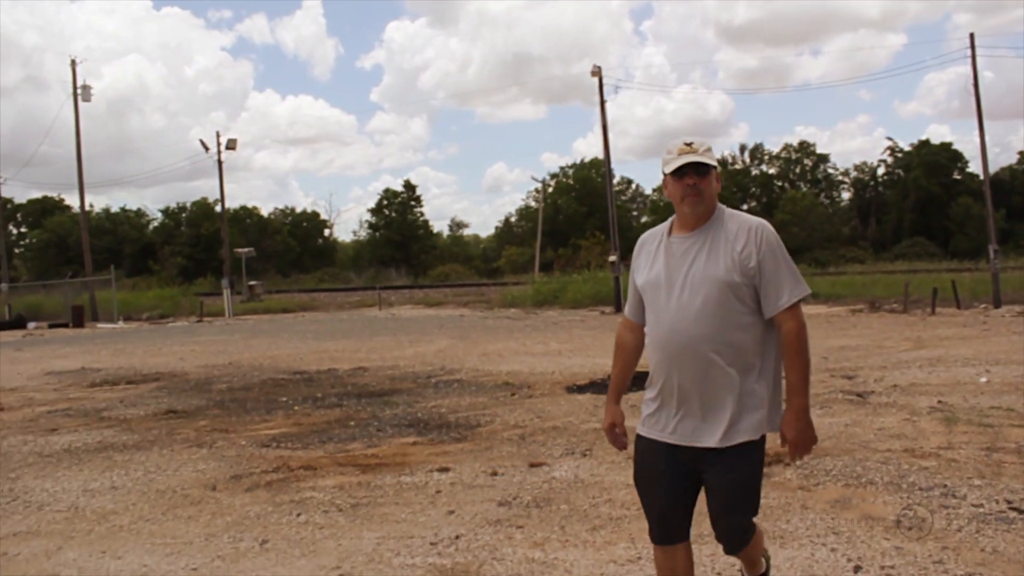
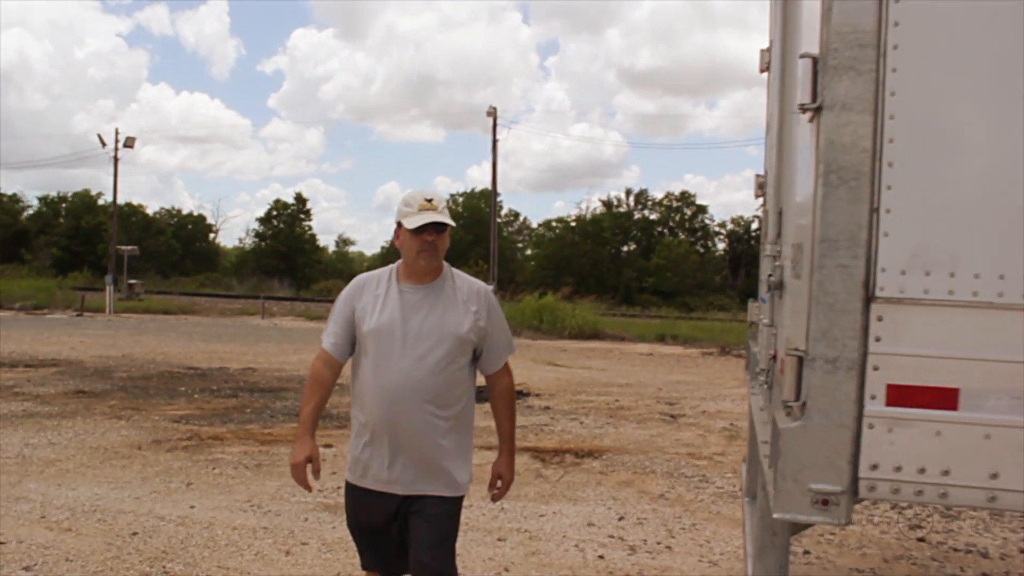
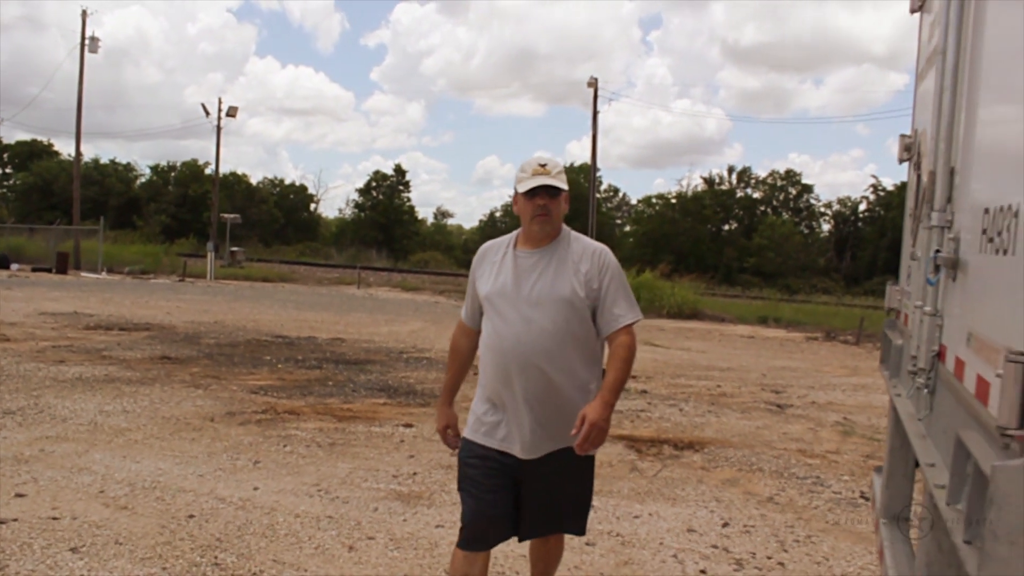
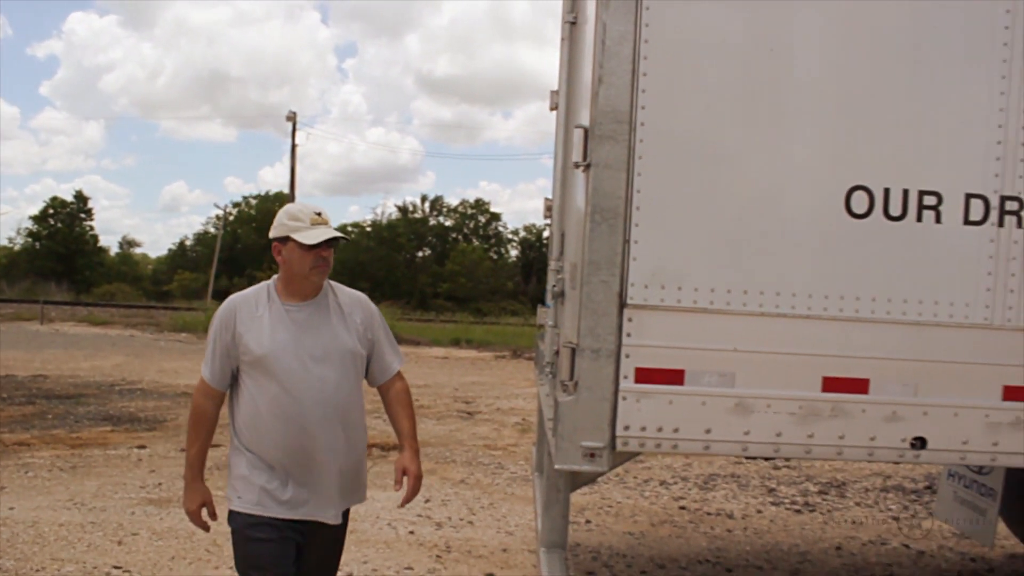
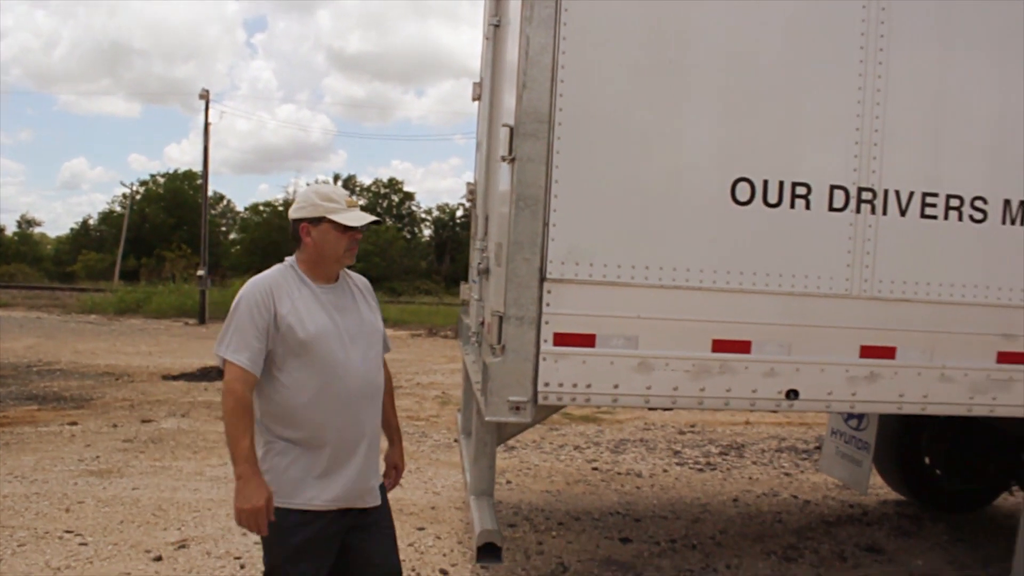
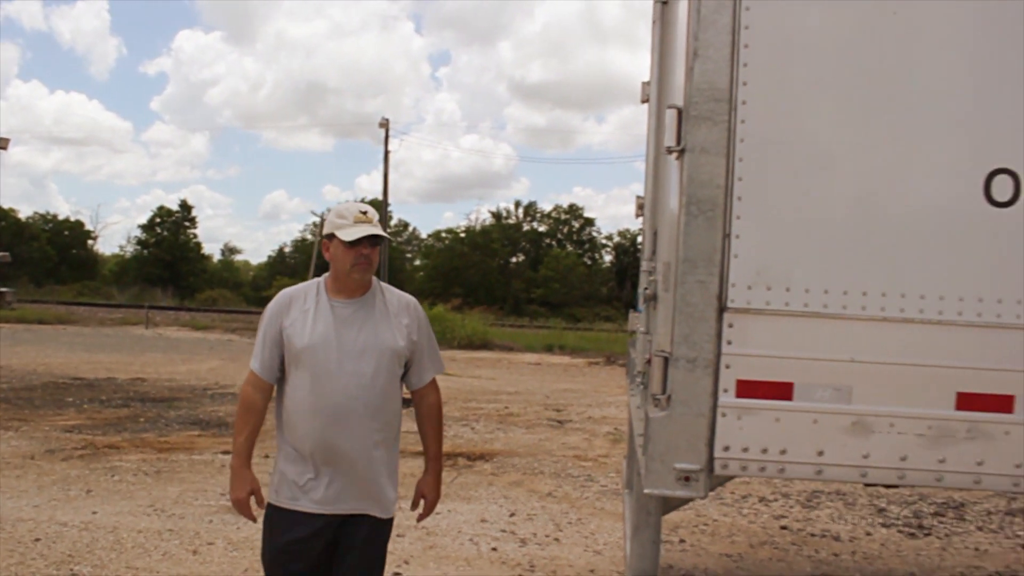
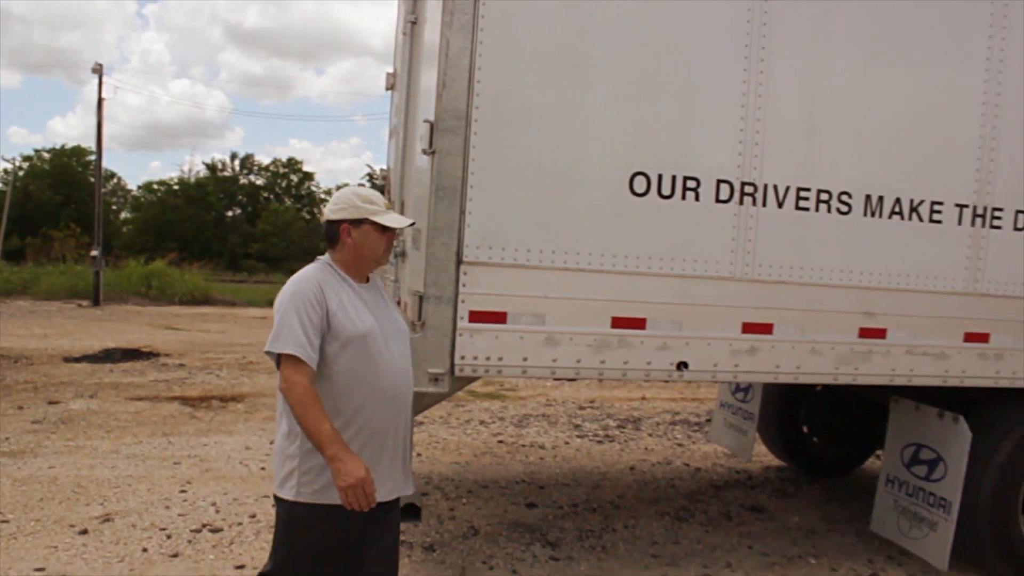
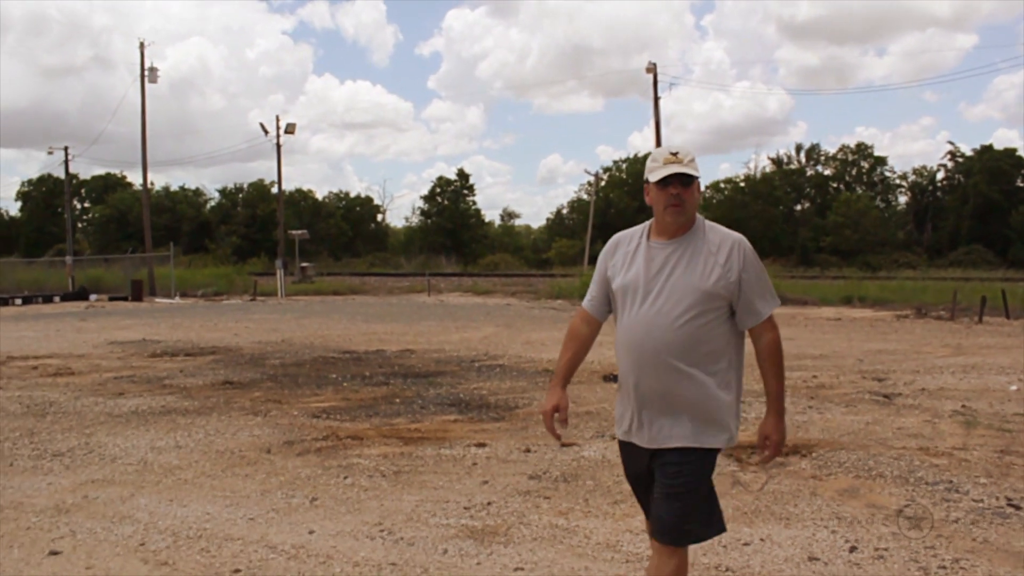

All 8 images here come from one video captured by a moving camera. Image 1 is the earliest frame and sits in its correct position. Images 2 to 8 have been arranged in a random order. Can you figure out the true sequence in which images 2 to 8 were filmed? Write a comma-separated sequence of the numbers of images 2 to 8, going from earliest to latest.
8, 3, 2, 6, 4, 5, 7
